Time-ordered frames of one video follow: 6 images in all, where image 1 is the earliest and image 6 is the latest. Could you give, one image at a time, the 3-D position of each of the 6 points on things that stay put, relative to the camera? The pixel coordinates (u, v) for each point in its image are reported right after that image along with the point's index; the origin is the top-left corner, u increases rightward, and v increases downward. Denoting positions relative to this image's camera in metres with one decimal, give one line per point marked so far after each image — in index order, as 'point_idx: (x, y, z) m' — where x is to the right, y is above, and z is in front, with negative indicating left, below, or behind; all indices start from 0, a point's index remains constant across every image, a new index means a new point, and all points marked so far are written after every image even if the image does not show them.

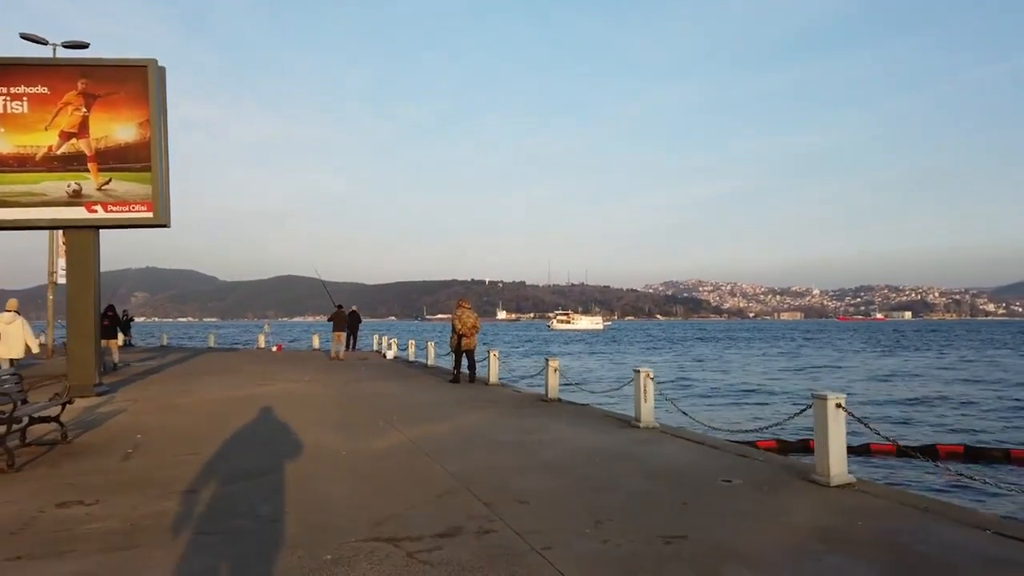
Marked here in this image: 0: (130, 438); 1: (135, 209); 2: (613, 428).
0: (-4.8, -1.9, +11.5) m
1: (-7.1, +1.5, +17.1) m
2: (+1.3, -1.8, +11.9) m
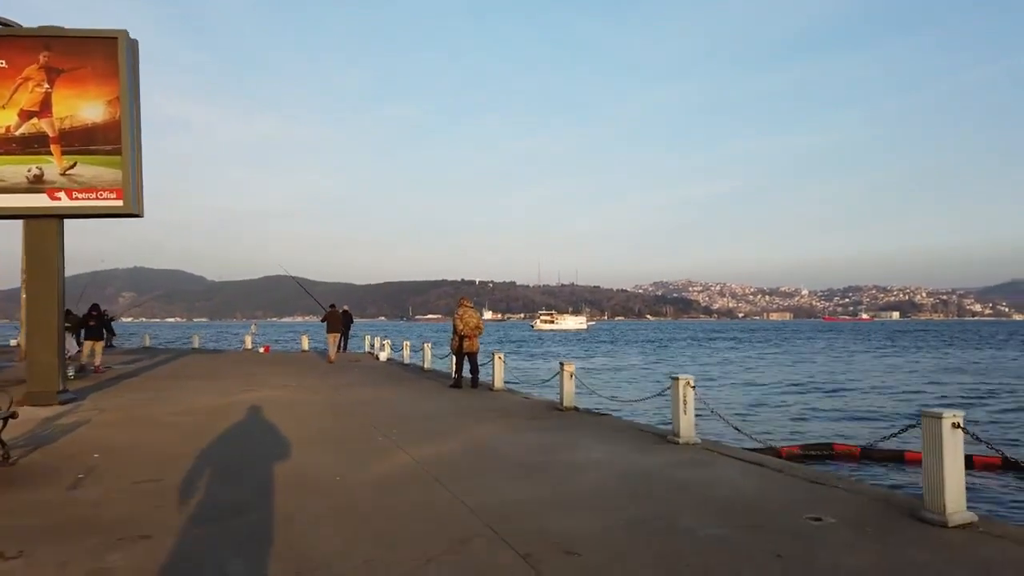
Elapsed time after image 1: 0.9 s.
0: (-4.6, -1.8, +9.9) m
1: (-6.9, +1.6, +15.4) m
2: (+1.5, -1.8, +10.3) m
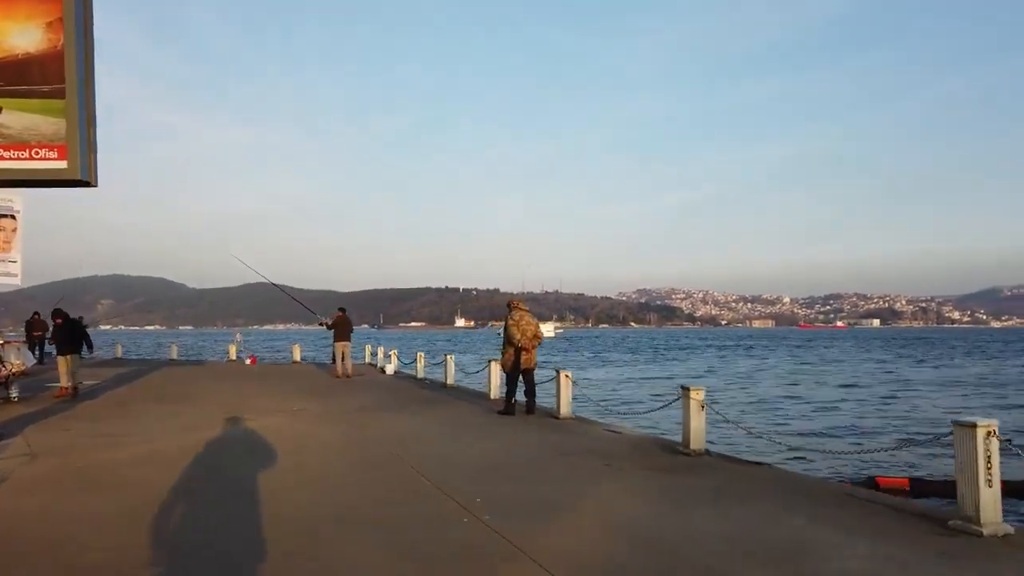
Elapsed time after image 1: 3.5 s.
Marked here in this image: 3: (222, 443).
0: (-3.3, -1.7, +5.6) m
1: (-5.8, +1.6, +11.1) m
2: (+2.8, -1.7, +6.2) m
3: (-4.1, -2.2, +12.6) m
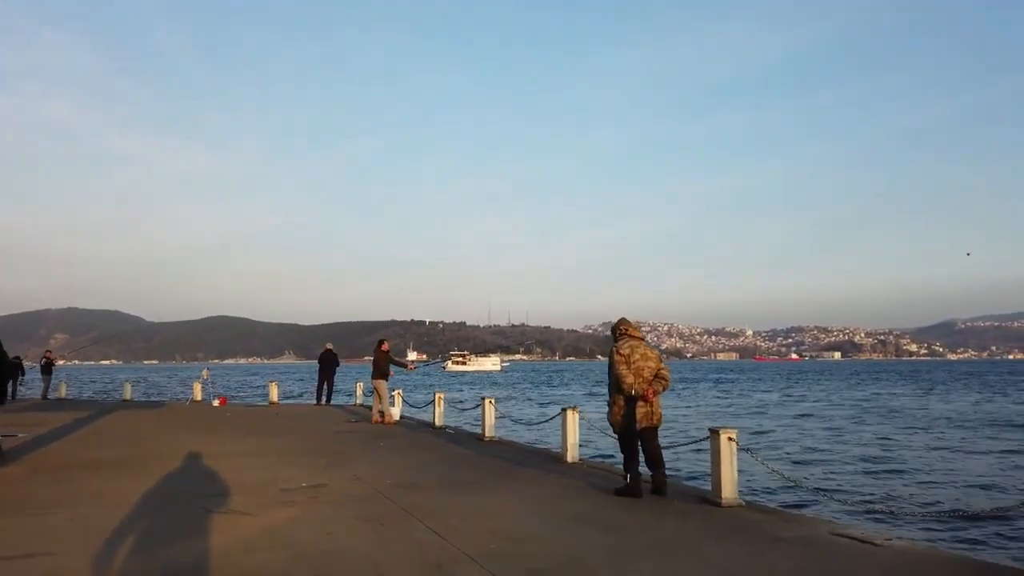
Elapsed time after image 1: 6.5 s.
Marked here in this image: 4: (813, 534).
0: (-1.6, -1.6, +0.5) m
1: (-4.3, +1.6, +6.0) m
2: (+4.5, -1.6, +1.3) m
3: (-2.6, -2.3, +7.5) m
4: (+2.7, -2.1, +8.3) m
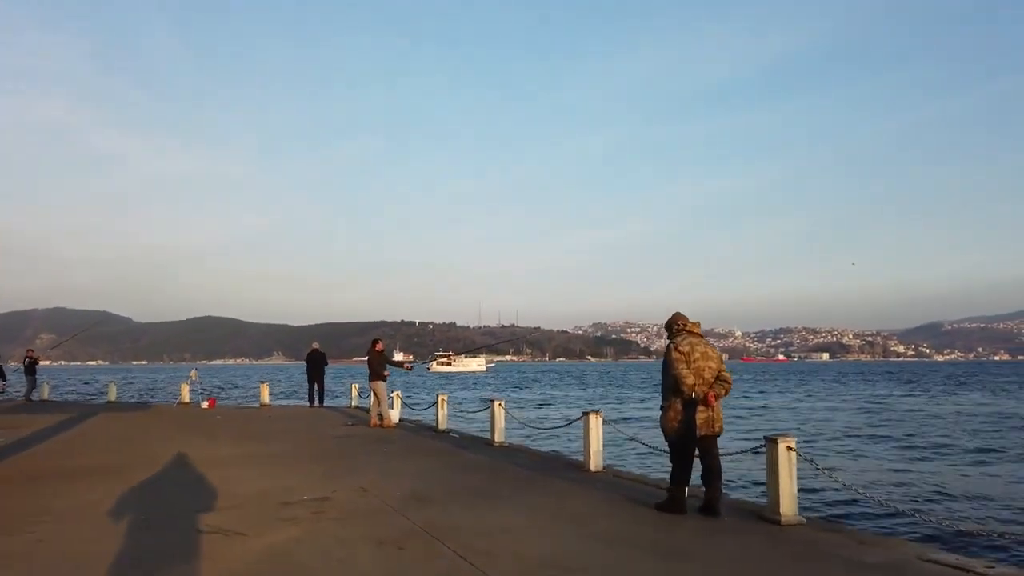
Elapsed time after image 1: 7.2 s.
0: (-1.2, -1.5, -0.6) m
1: (-3.9, +1.7, +4.9) m
2: (+4.9, -1.5, +0.3) m
3: (-2.3, -2.2, +6.4) m
4: (+3.0, -2.0, +7.2) m
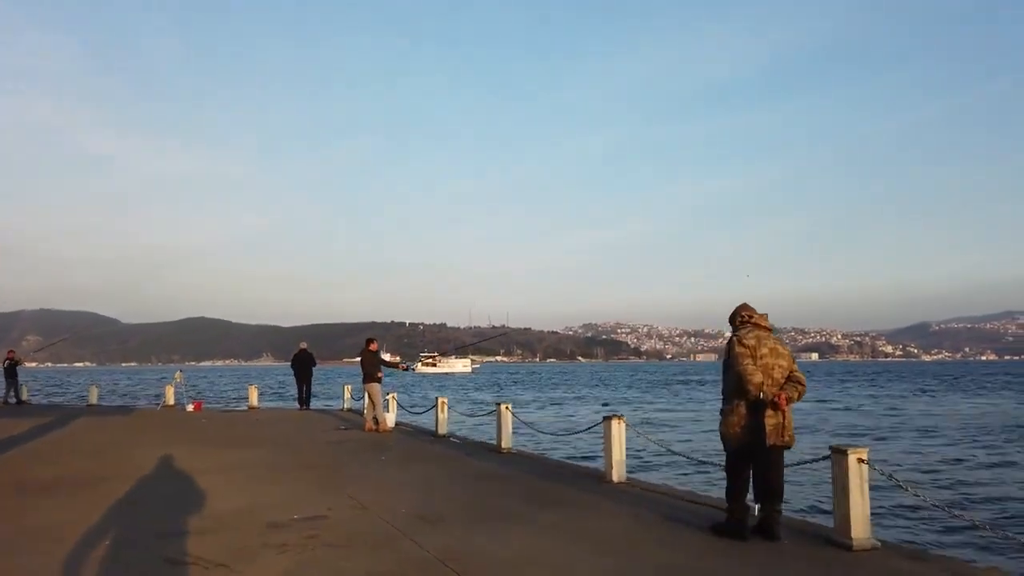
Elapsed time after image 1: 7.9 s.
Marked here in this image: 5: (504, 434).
0: (-0.9, -1.4, -1.8) m
1: (-3.7, +1.8, +3.7) m
2: (+5.2, -1.3, -0.8) m
3: (-2.1, -2.1, +5.2) m
4: (+3.2, -1.9, +6.1) m
5: (-0.1, -2.4, +14.8) m
